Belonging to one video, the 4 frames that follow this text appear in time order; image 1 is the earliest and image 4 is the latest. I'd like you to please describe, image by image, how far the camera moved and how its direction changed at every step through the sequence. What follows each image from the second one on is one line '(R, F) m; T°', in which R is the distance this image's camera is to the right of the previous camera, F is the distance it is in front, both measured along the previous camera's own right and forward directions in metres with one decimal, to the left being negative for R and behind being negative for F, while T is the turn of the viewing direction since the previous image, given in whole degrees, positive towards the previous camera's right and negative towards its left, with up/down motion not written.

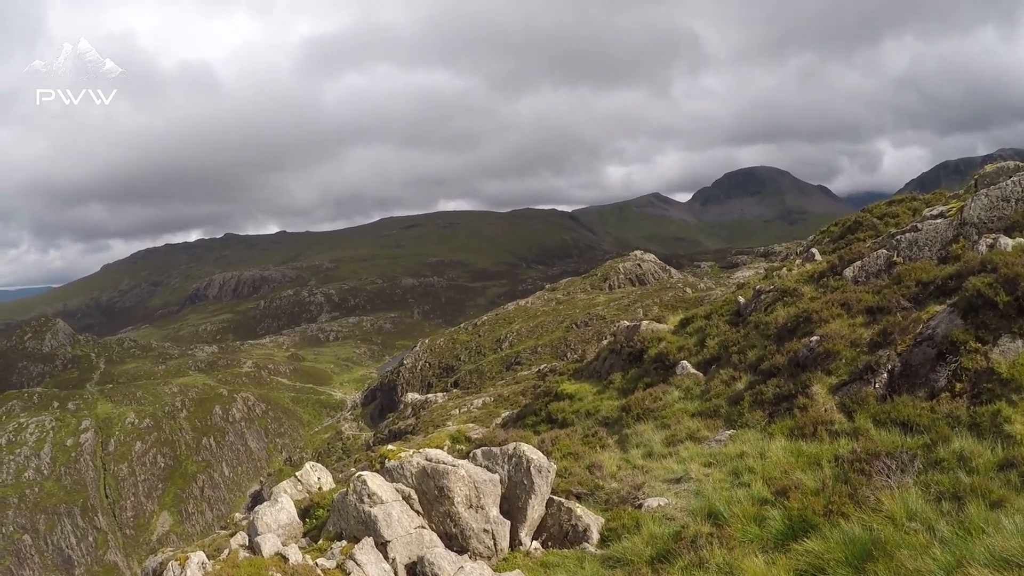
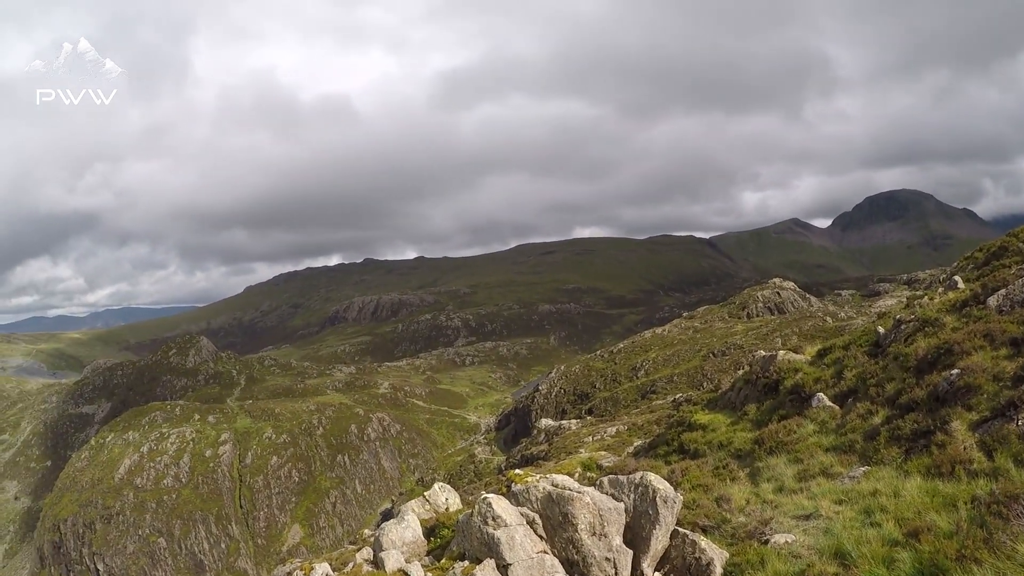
(+0.8, -1.9) m; -17°
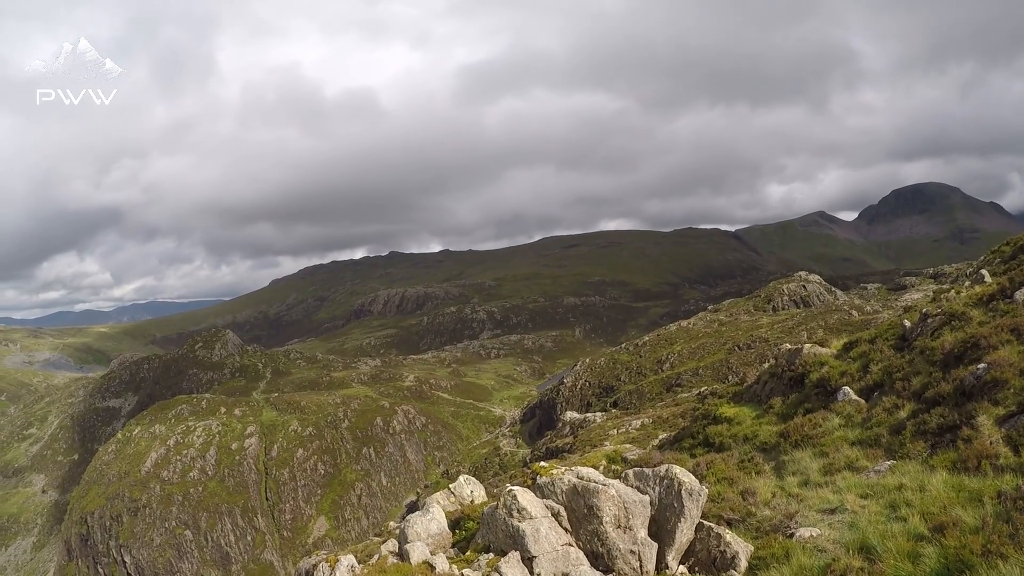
(0.0, -0.4) m; -3°
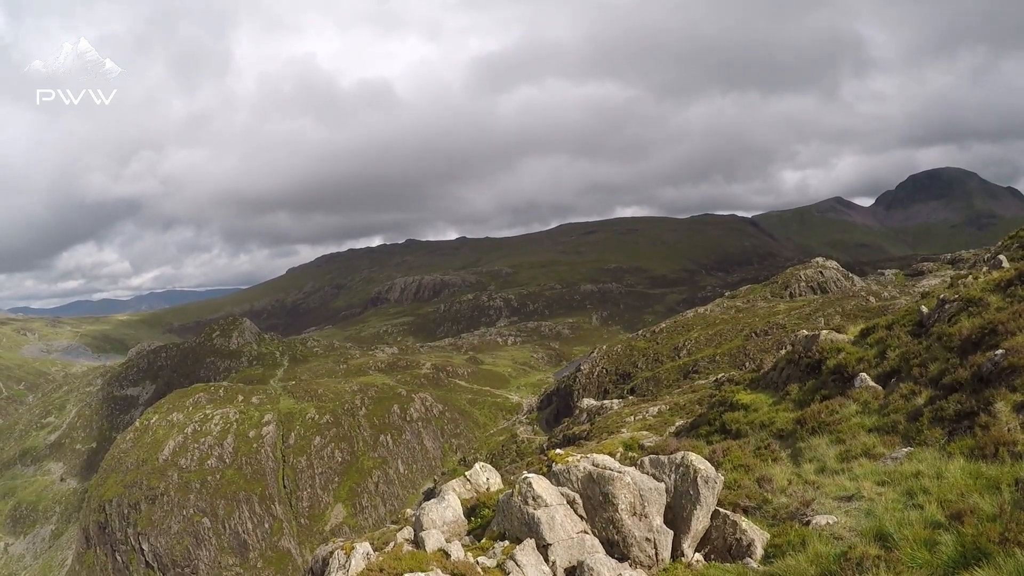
(+0.1, -0.1) m; -2°
